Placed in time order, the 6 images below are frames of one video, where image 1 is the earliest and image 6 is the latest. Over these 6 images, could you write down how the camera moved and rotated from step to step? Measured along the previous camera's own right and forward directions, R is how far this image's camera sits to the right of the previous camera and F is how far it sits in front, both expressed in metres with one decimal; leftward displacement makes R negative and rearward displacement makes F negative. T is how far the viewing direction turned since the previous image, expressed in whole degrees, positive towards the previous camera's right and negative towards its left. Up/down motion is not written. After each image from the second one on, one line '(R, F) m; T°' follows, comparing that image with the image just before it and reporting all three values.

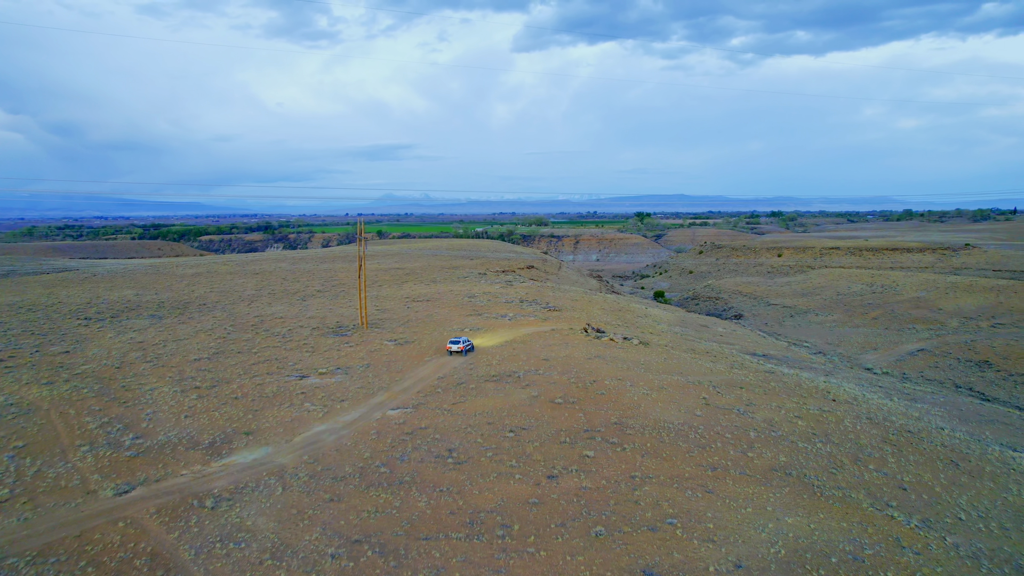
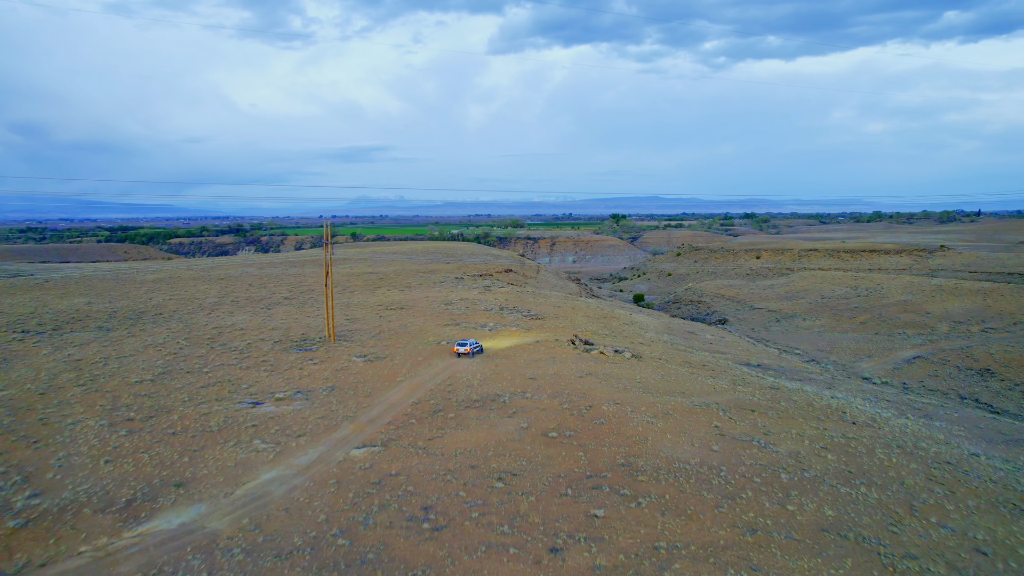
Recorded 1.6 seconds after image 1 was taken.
(-0.2, +1.9) m; +2°
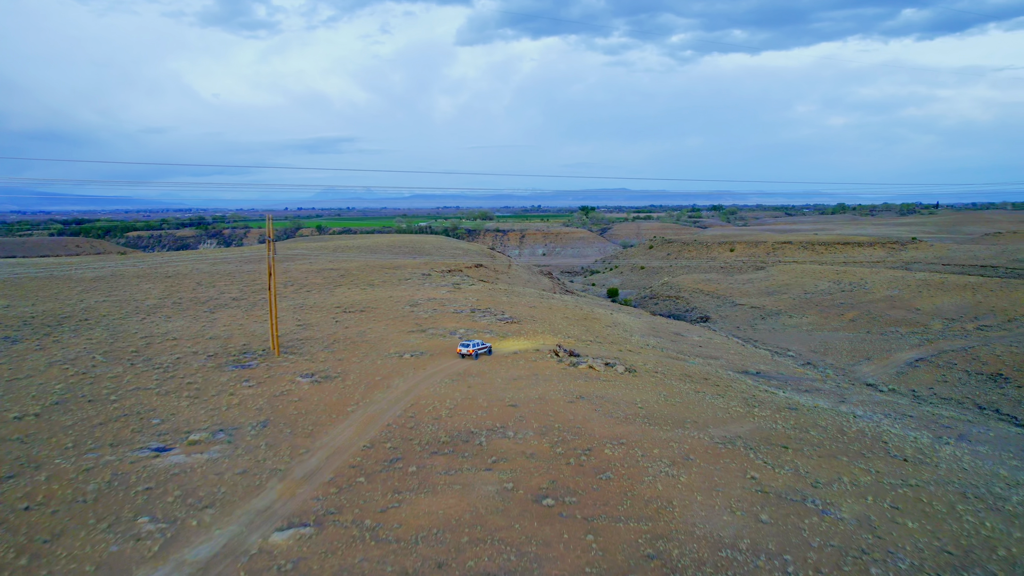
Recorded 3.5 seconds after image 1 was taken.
(-0.1, +2.9) m; +2°
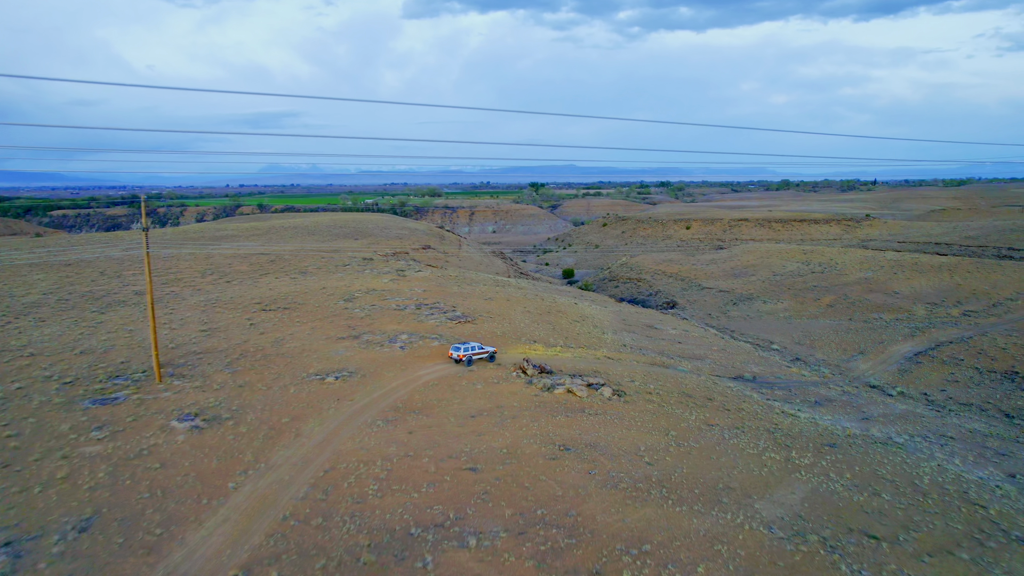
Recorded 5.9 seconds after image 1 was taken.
(-0.1, +4.2) m; +4°
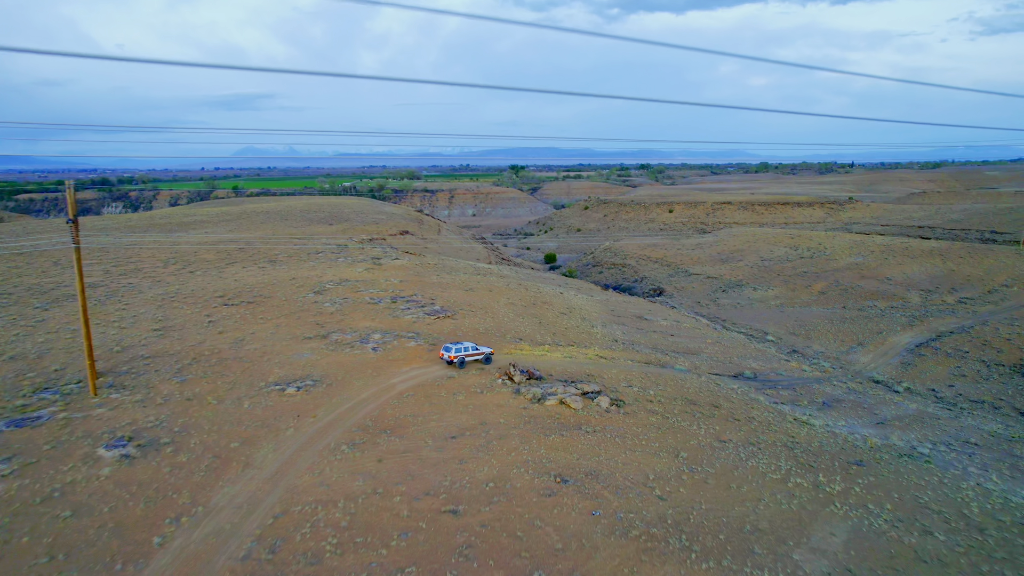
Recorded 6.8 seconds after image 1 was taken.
(-0.1, +1.7) m; +2°
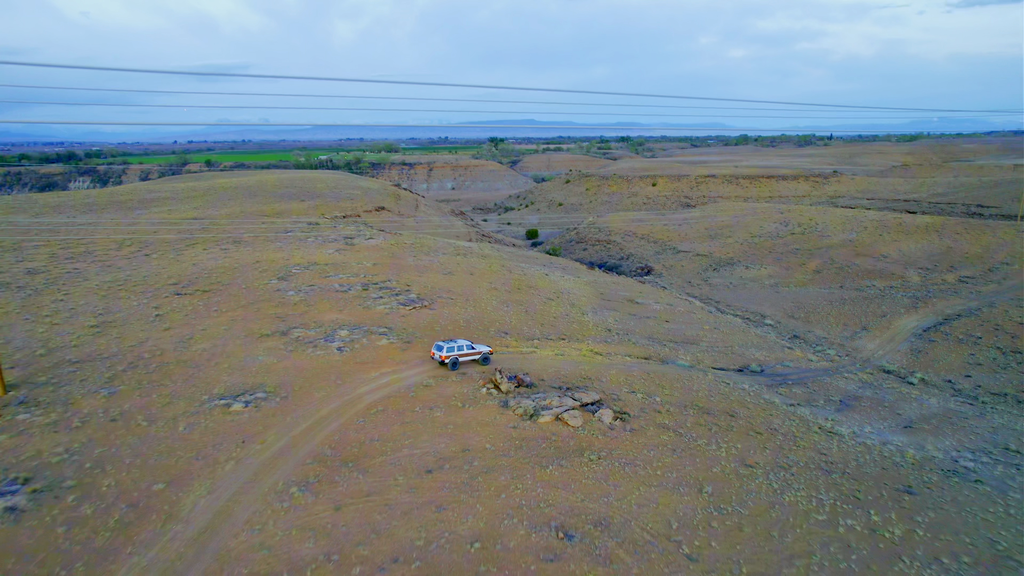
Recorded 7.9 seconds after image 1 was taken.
(-0.1, +2.0) m; +2°
